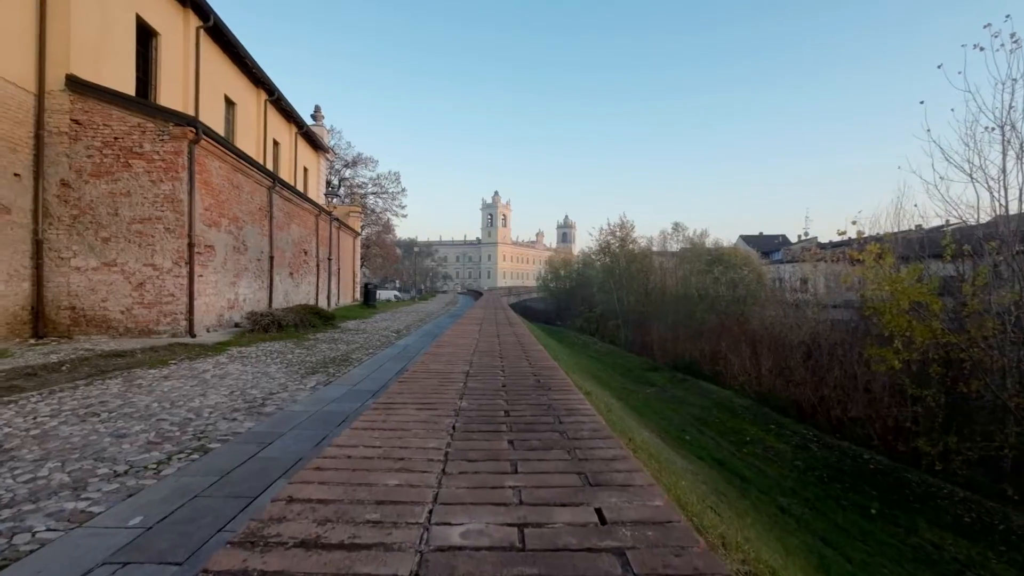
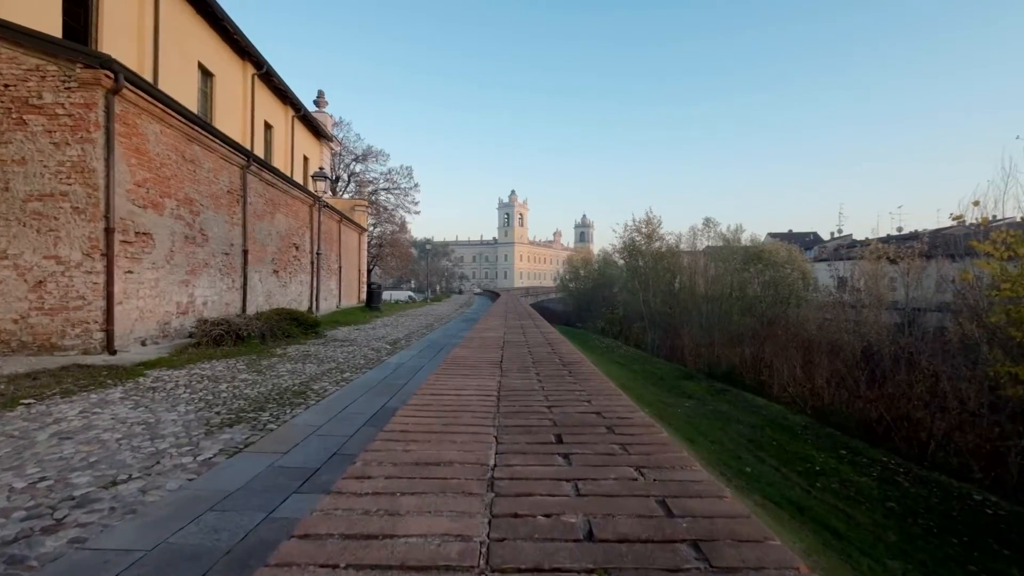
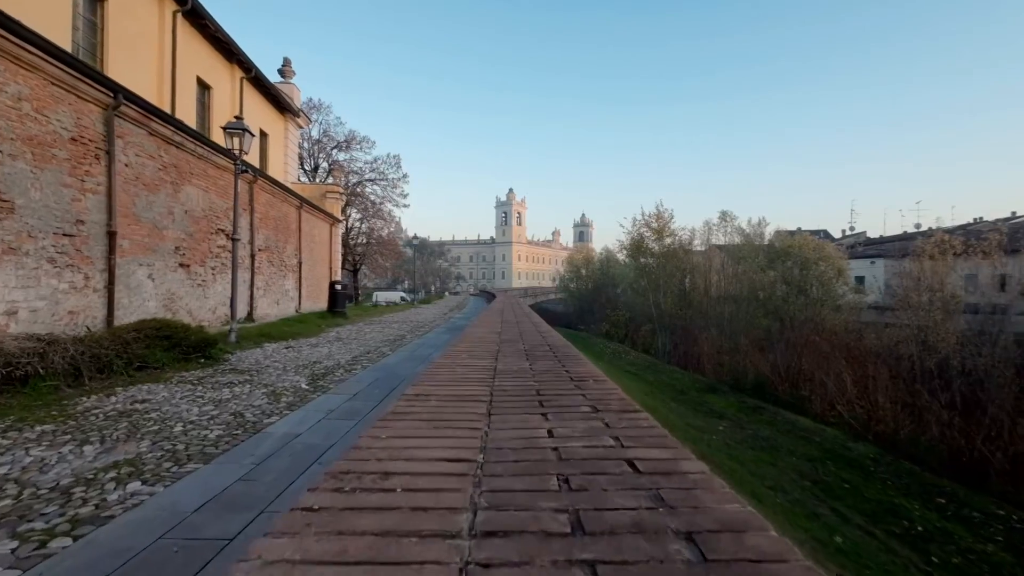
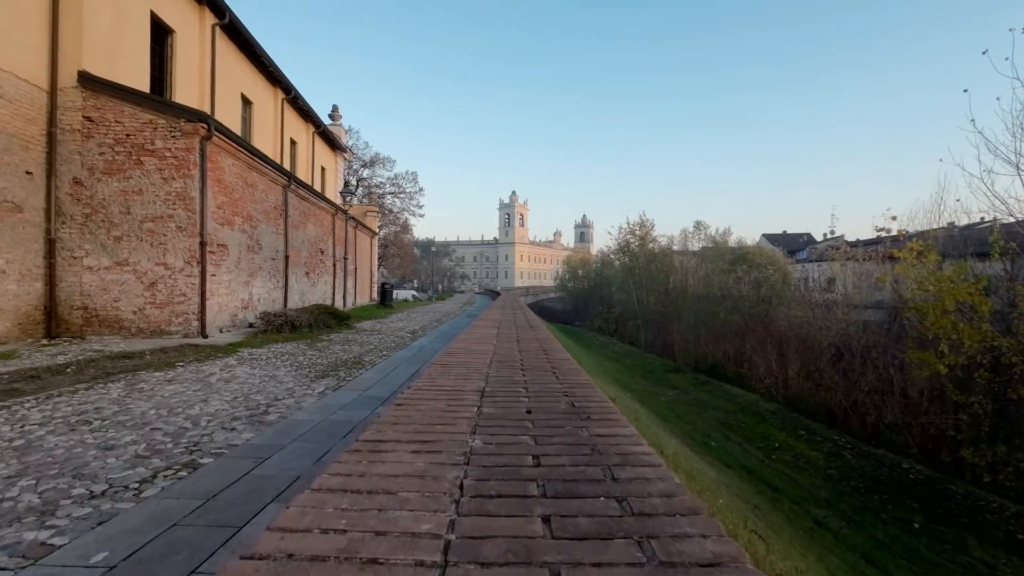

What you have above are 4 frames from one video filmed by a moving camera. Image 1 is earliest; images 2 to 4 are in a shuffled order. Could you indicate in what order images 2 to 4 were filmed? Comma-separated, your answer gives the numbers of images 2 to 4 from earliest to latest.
4, 2, 3
